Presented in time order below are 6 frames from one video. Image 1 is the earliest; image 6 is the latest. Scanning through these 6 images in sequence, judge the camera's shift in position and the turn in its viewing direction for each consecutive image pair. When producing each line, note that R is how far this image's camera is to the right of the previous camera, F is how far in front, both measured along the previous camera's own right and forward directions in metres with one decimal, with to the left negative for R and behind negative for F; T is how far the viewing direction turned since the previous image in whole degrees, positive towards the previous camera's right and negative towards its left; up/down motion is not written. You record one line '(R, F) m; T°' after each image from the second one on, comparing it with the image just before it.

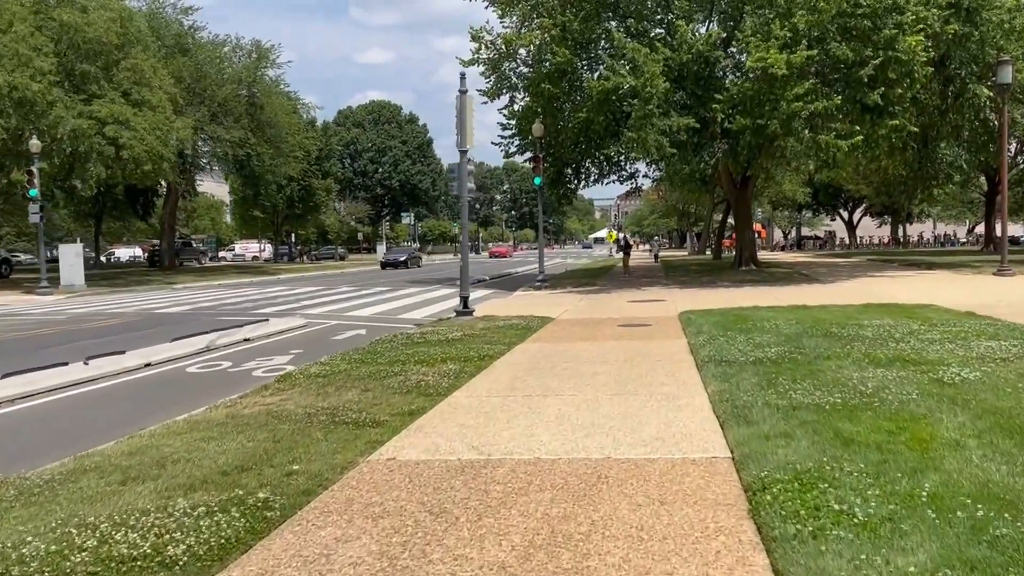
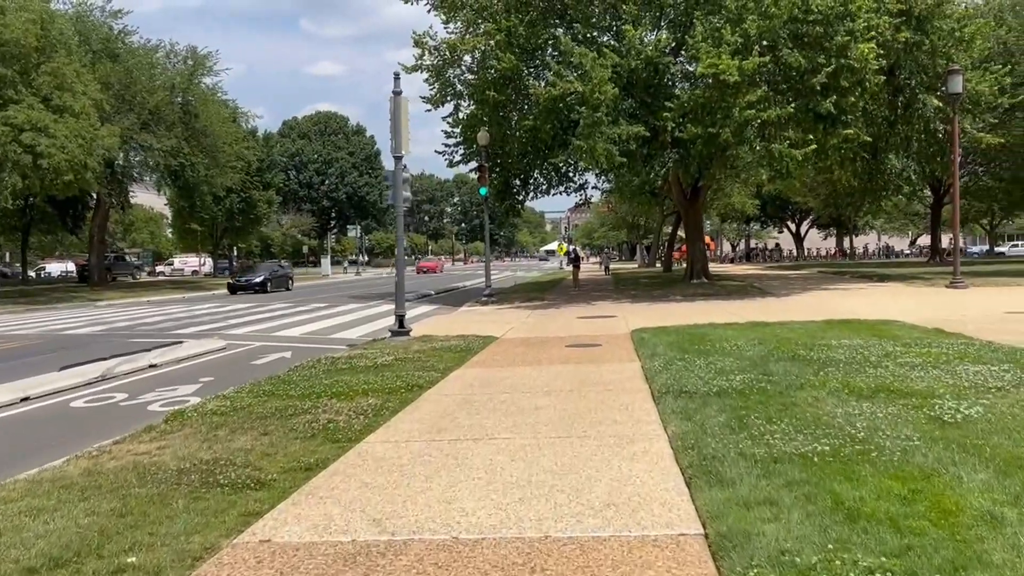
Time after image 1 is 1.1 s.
(+0.2, +1.2) m; +3°
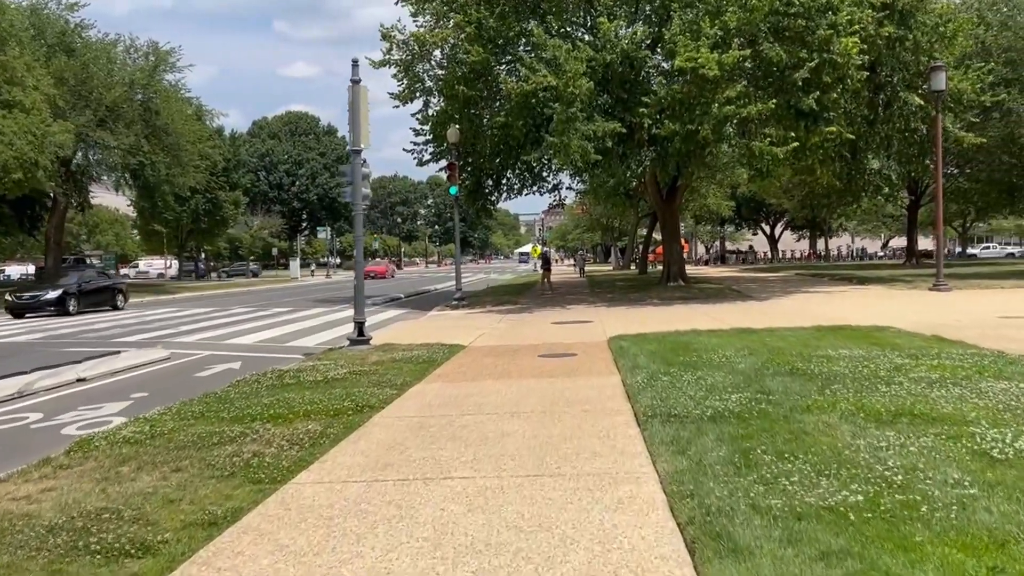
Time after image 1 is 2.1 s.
(+0.1, +1.1) m; +2°
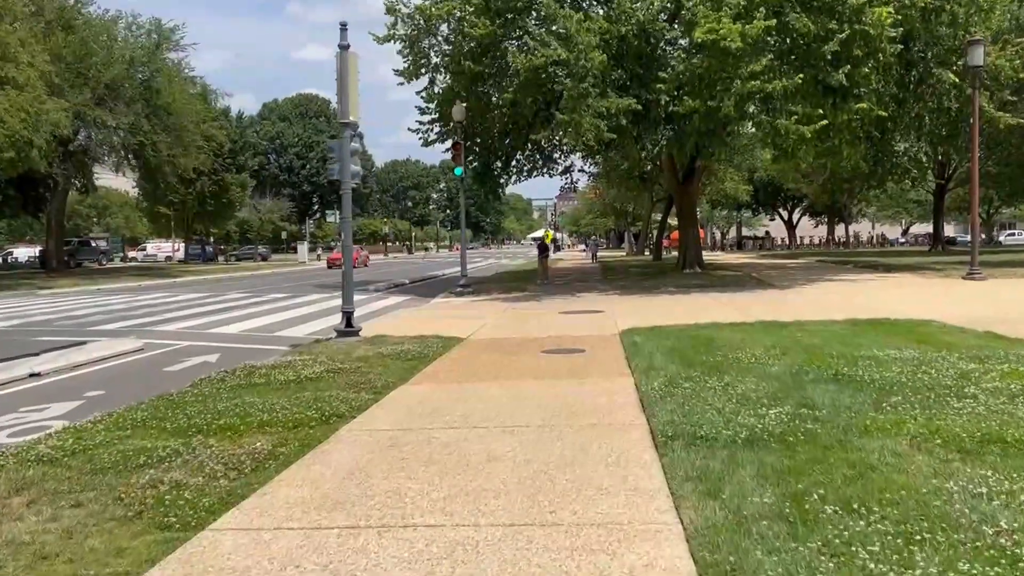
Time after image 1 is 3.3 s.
(+0.2, +1.3) m; -1°
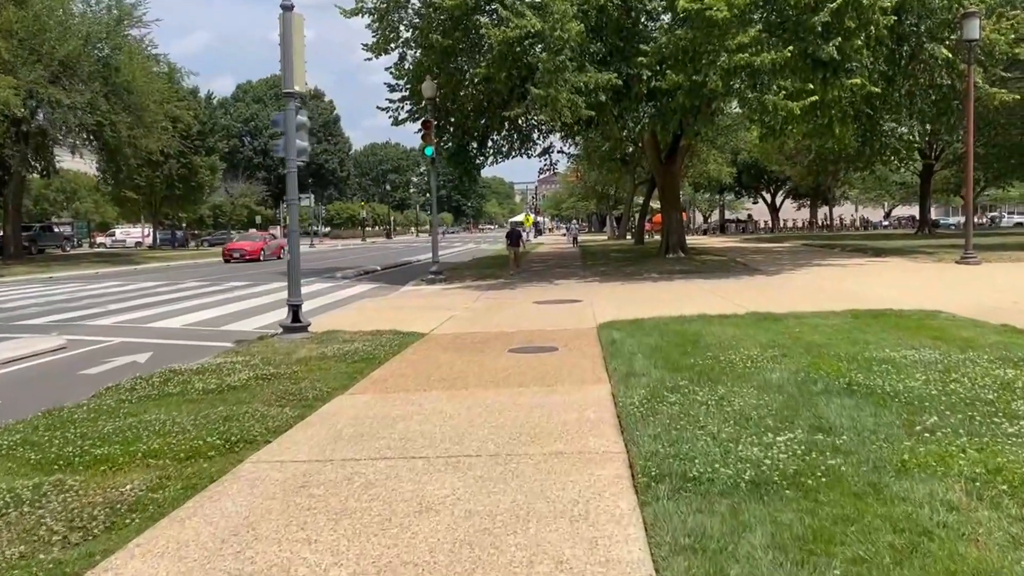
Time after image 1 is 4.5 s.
(+0.2, +1.3) m; +1°
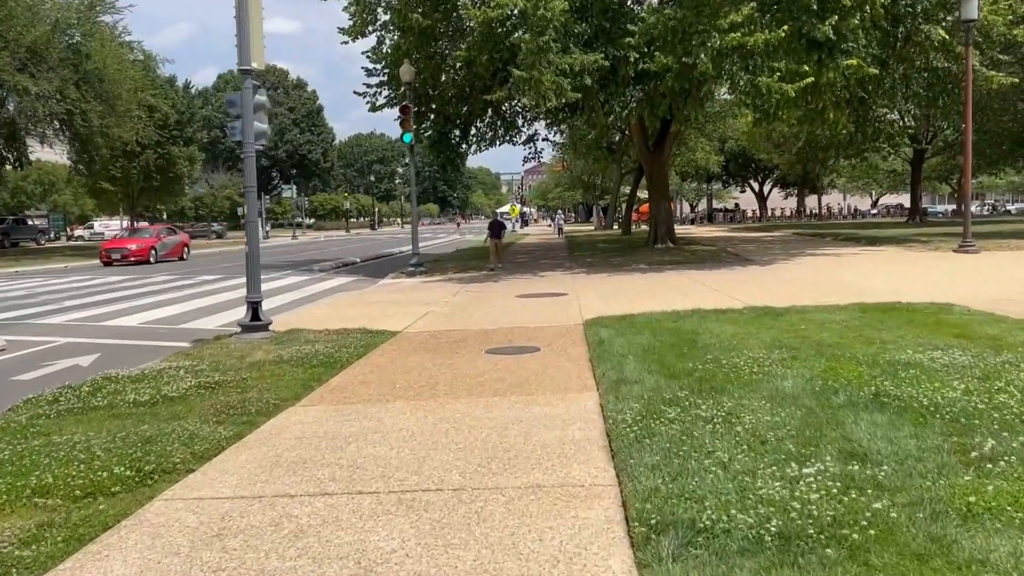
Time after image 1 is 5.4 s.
(+0.1, +0.9) m; +1°
